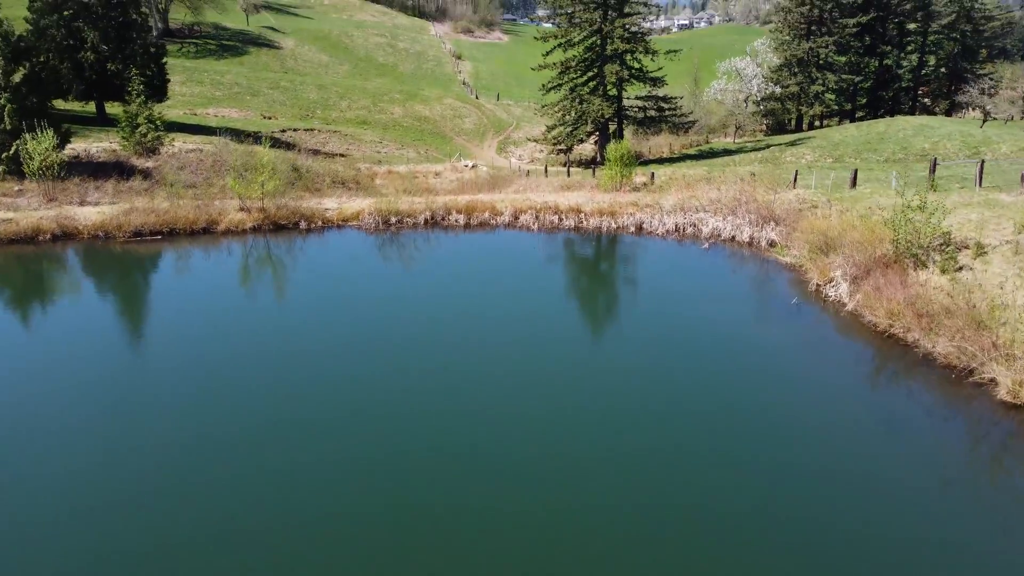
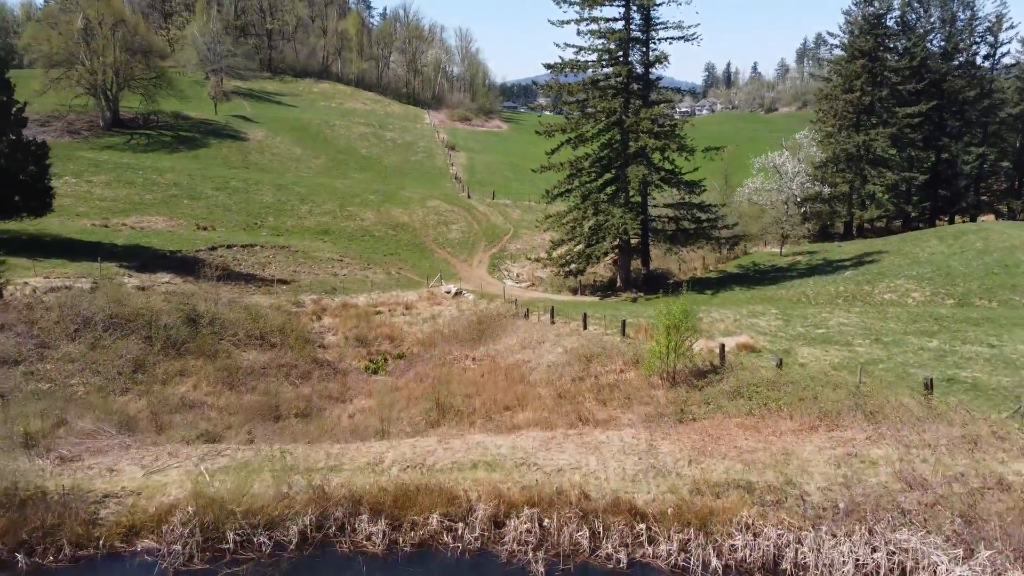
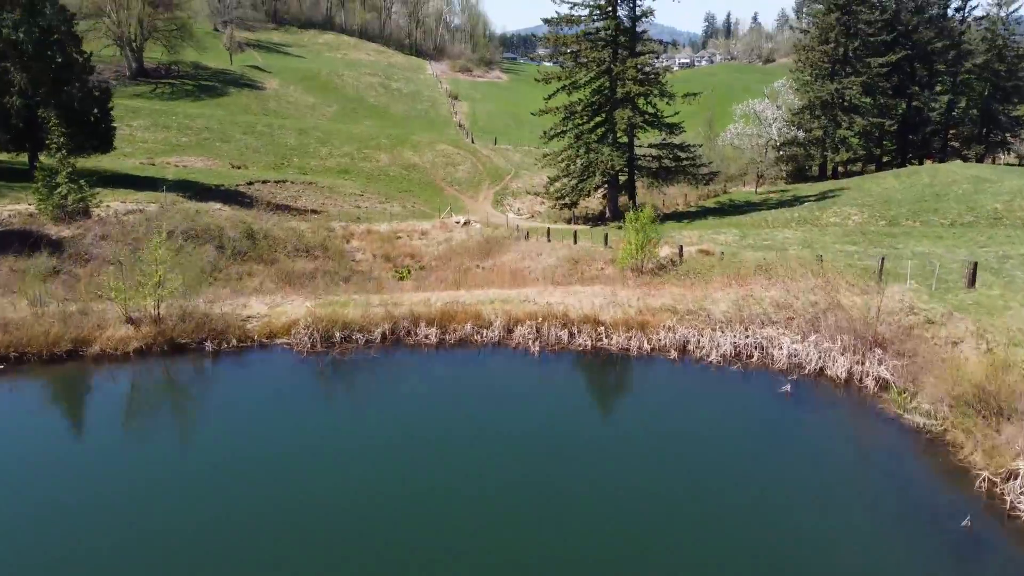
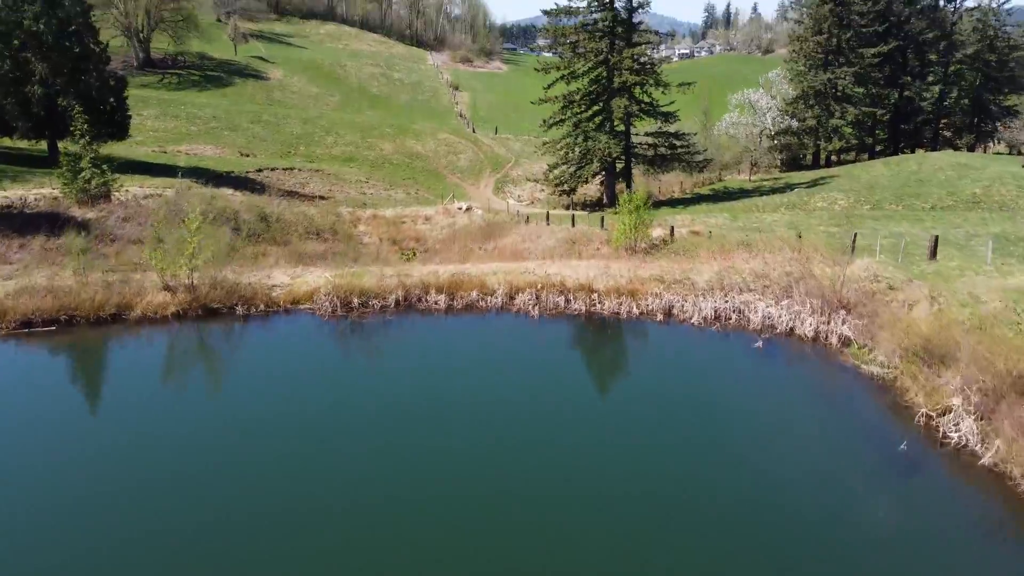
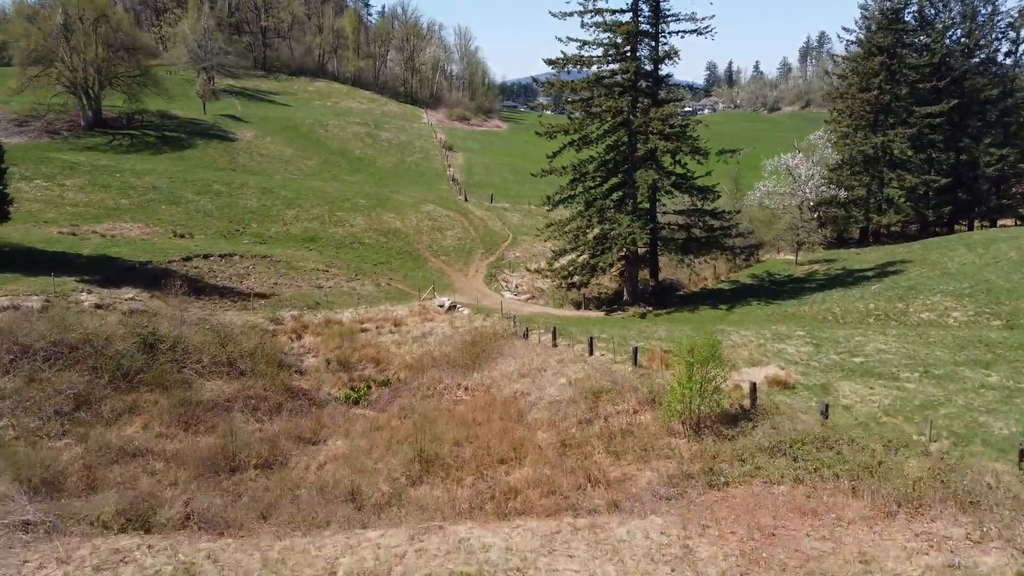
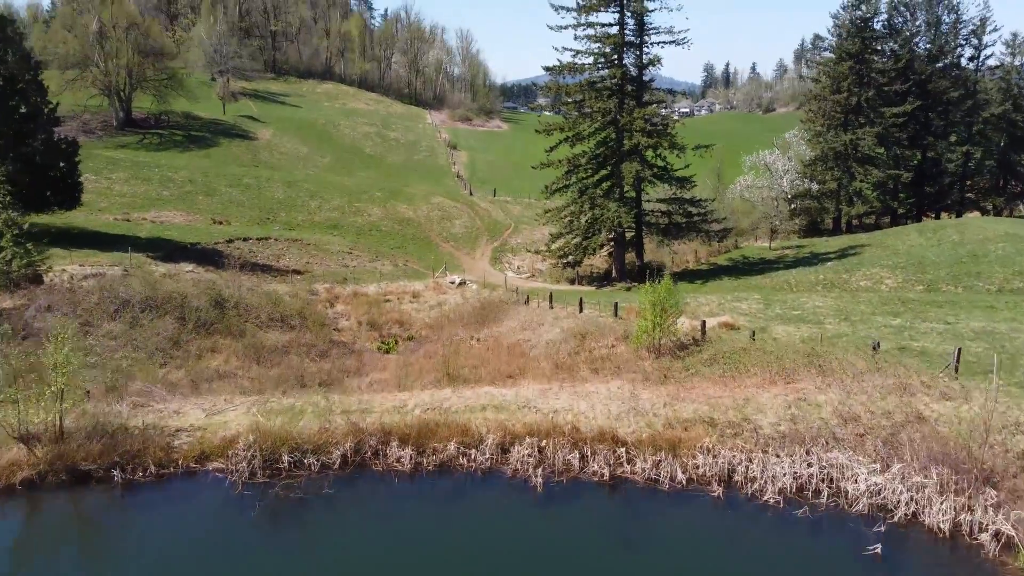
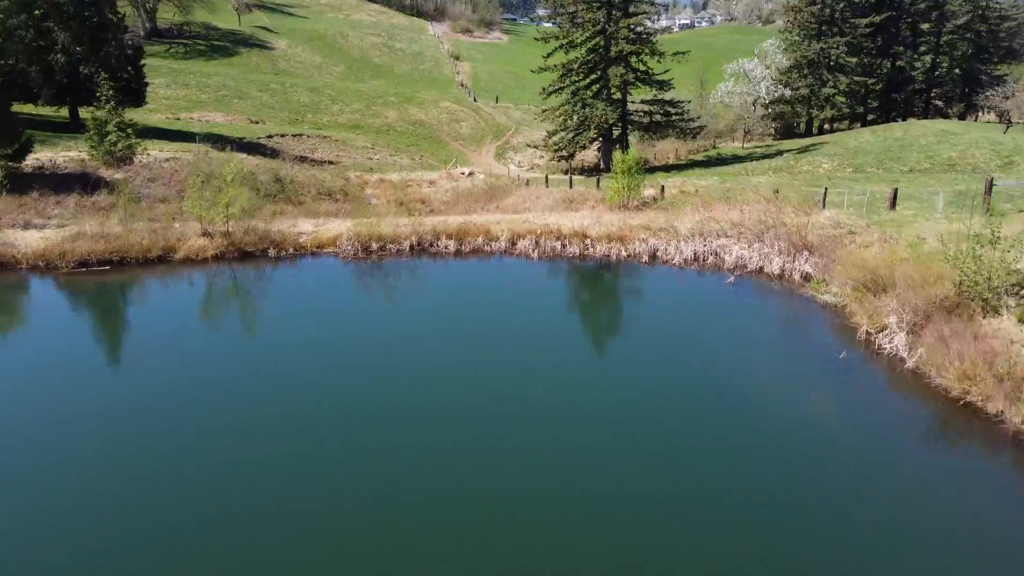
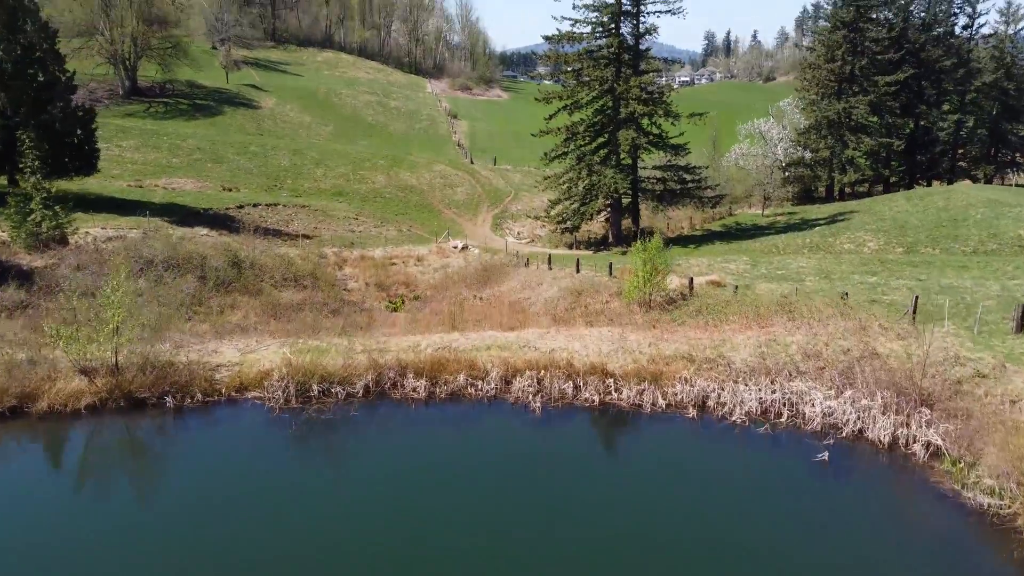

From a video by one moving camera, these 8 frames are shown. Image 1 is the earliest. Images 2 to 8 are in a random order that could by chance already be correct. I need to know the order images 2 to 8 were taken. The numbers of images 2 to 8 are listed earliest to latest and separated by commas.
7, 4, 3, 8, 6, 2, 5
